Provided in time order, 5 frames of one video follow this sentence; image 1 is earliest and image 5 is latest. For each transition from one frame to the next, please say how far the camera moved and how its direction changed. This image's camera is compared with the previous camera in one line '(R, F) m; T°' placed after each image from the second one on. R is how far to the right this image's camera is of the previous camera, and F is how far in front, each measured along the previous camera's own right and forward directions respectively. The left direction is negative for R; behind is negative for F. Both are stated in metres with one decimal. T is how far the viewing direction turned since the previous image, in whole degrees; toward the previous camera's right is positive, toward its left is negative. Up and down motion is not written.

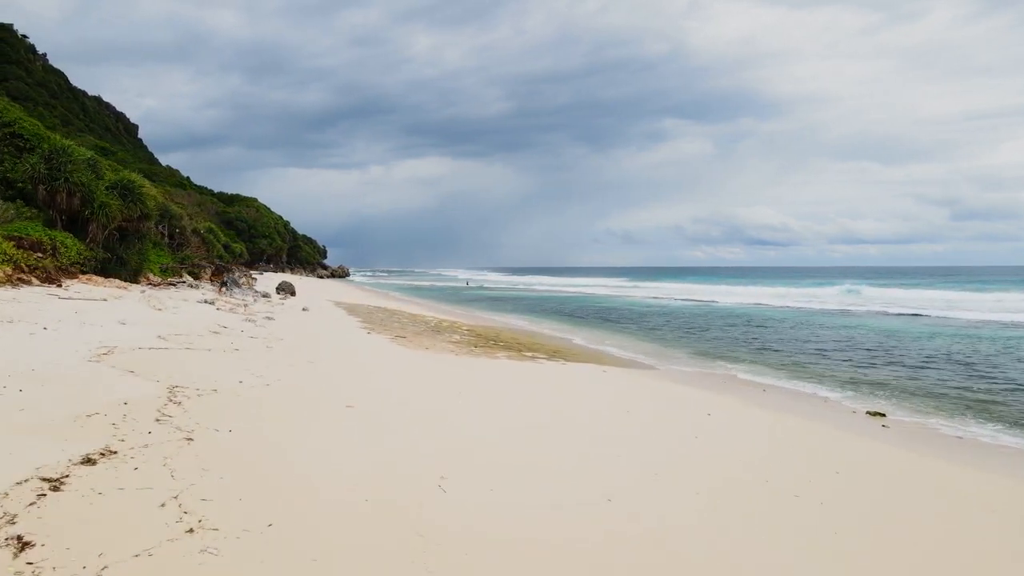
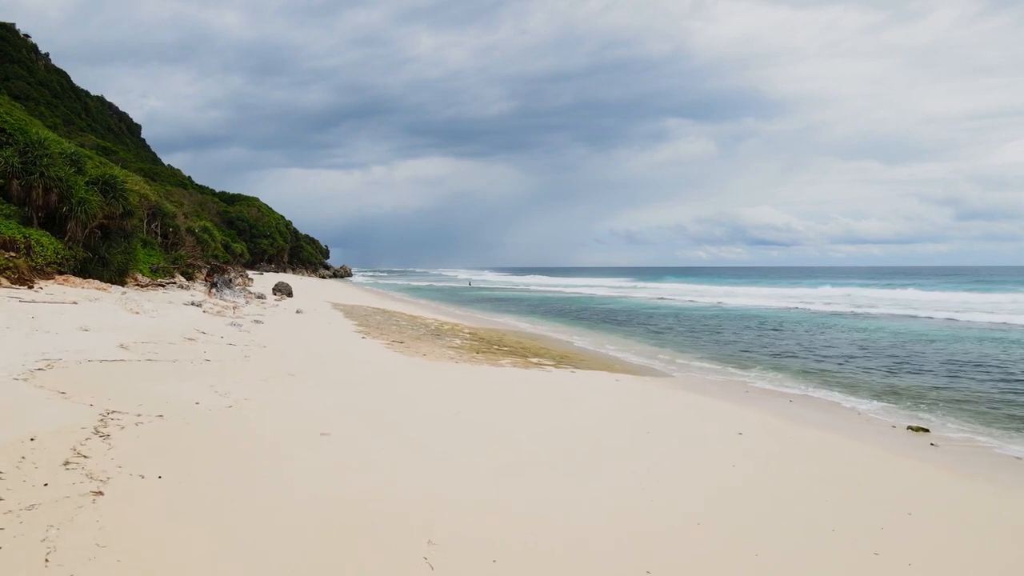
(0.0, +0.7) m; 0°
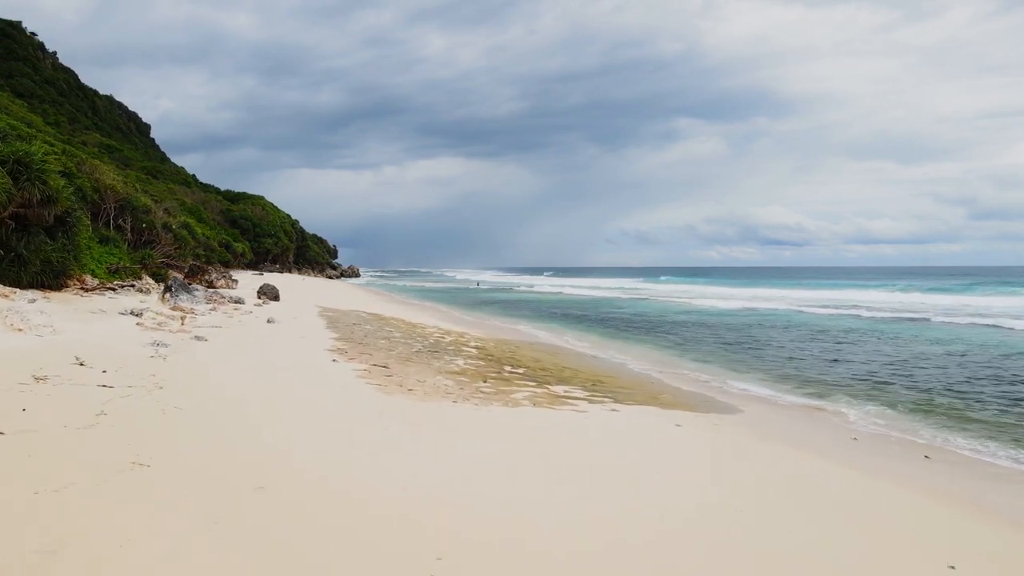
(-0.1, +2.6) m; -1°
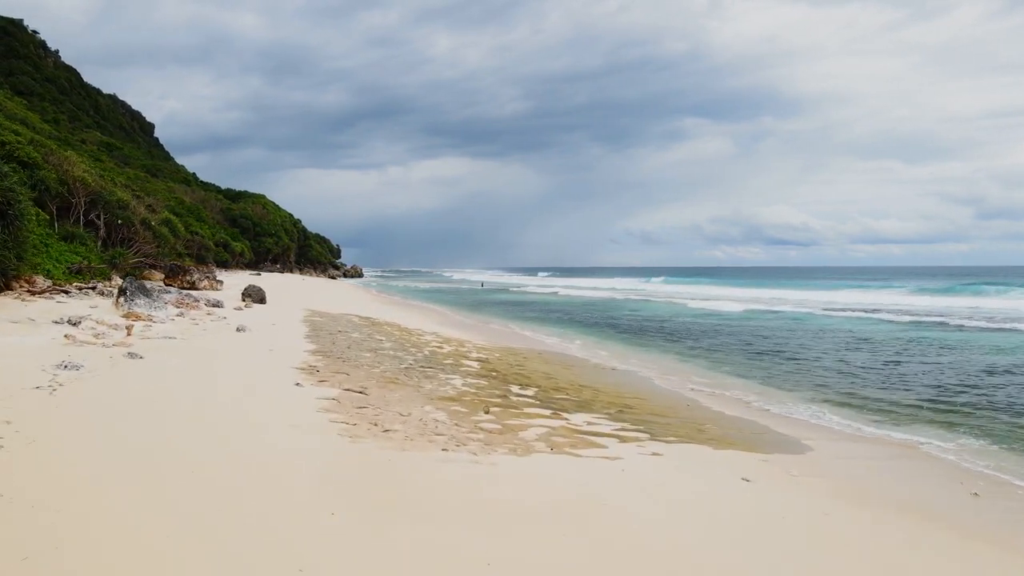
(-0.1, +1.7) m; -1°
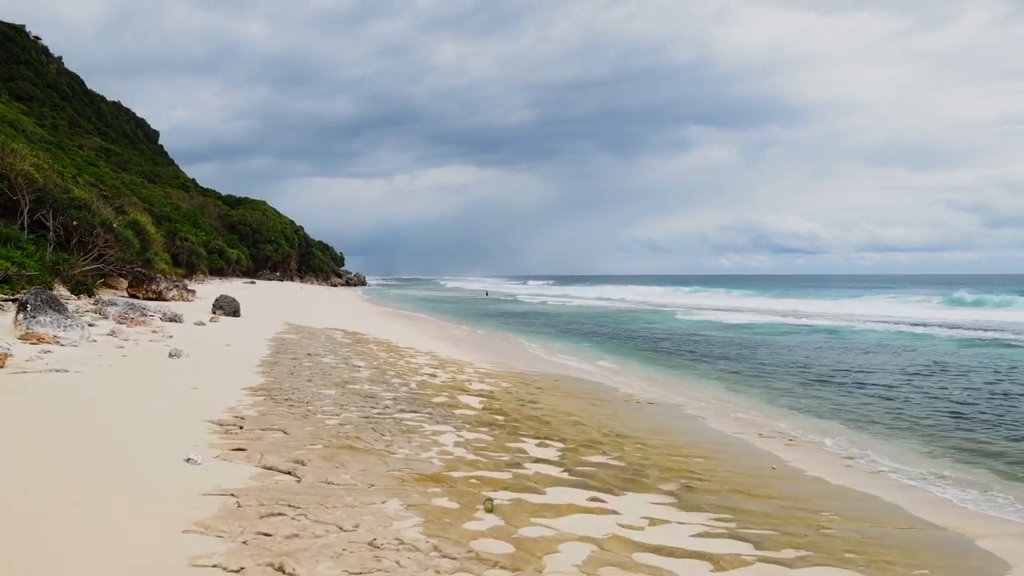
(-0.1, +2.4) m; -1°
